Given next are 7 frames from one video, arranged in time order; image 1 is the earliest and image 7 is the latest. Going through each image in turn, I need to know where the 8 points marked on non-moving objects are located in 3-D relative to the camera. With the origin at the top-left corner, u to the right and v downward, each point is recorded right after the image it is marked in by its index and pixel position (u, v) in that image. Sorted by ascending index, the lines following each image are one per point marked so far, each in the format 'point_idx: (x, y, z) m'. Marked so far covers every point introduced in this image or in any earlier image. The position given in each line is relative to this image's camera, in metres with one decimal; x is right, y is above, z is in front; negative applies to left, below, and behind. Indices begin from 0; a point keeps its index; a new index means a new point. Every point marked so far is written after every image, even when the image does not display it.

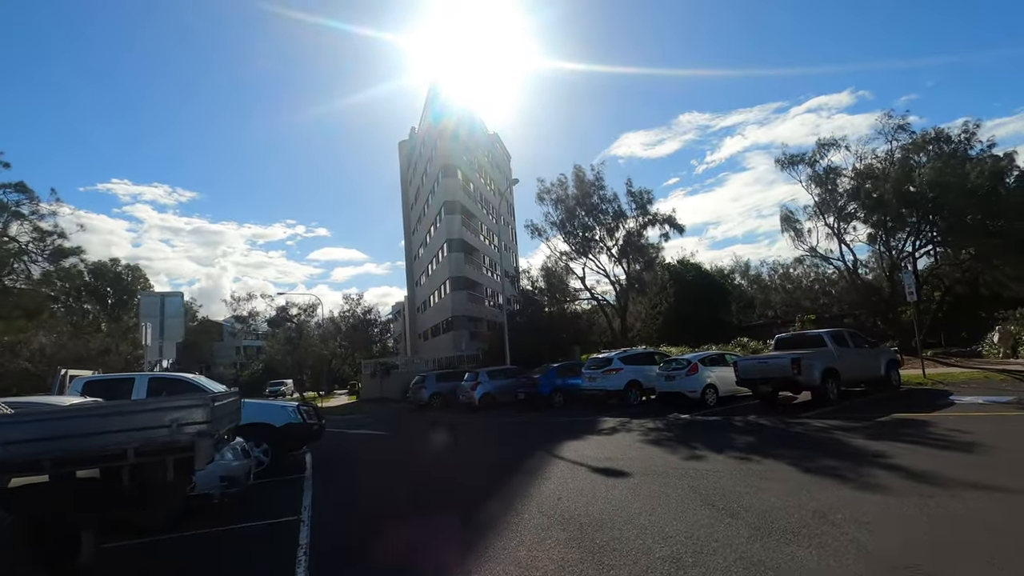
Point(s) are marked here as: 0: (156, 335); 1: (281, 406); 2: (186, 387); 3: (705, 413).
0: (-10.4, -1.4, +15.5) m
1: (-4.9, -2.5, +11.2) m
2: (-6.7, -2.0, +10.9) m
3: (+6.2, -4.0, +17.1) m
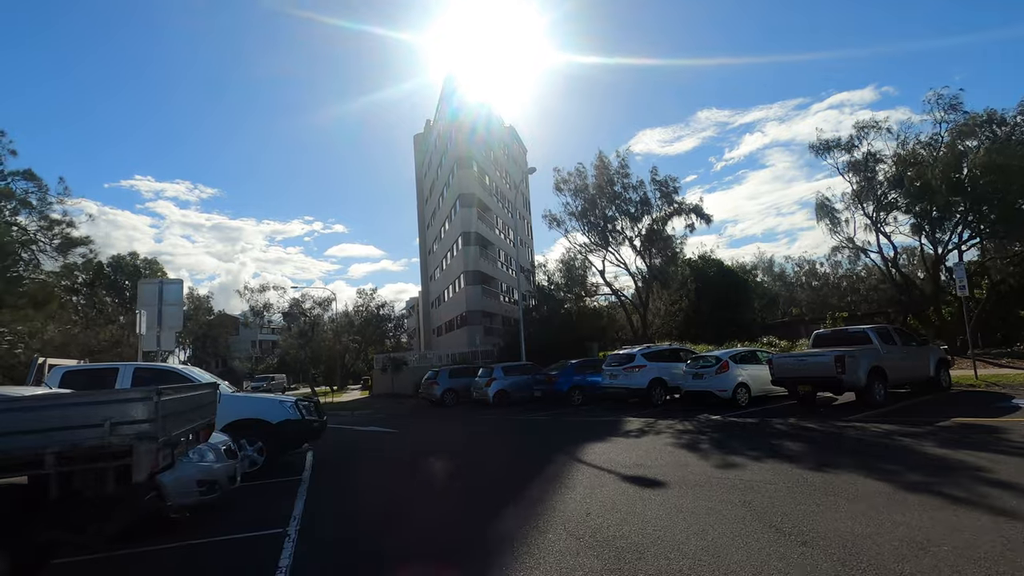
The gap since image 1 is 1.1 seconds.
0: (-10.0, -1.0, +14.7) m
1: (-4.6, -2.2, +10.2) m
2: (-6.4, -1.7, +10.0) m
3: (+6.7, -3.8, +15.8) m
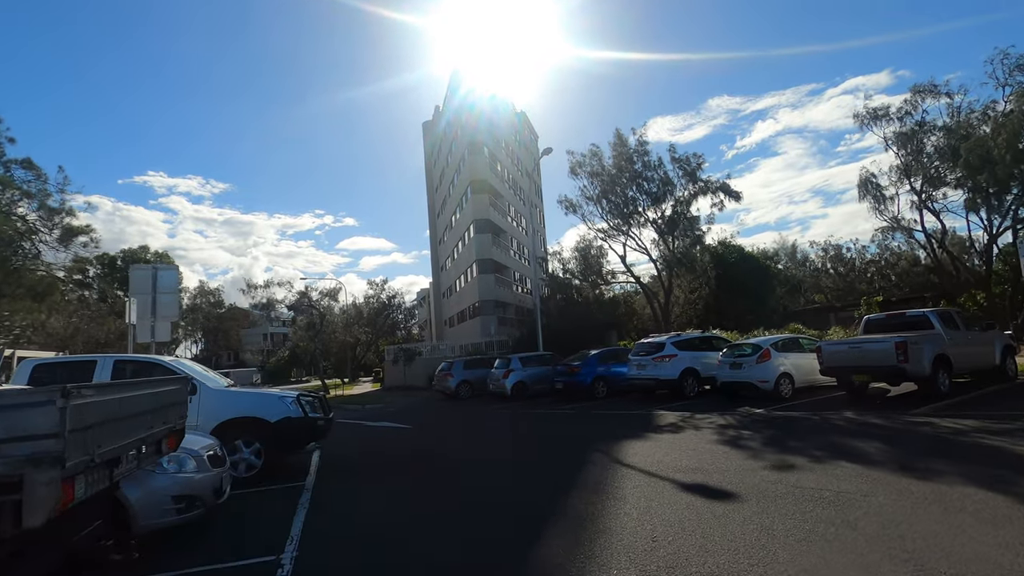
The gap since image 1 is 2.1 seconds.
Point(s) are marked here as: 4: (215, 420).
0: (-9.4, -0.7, +13.6) m
1: (-4.0, -1.9, +9.0) m
2: (-5.8, -1.4, +8.8) m
3: (+7.4, -3.3, +14.4) m
4: (-4.9, -2.2, +8.7) m
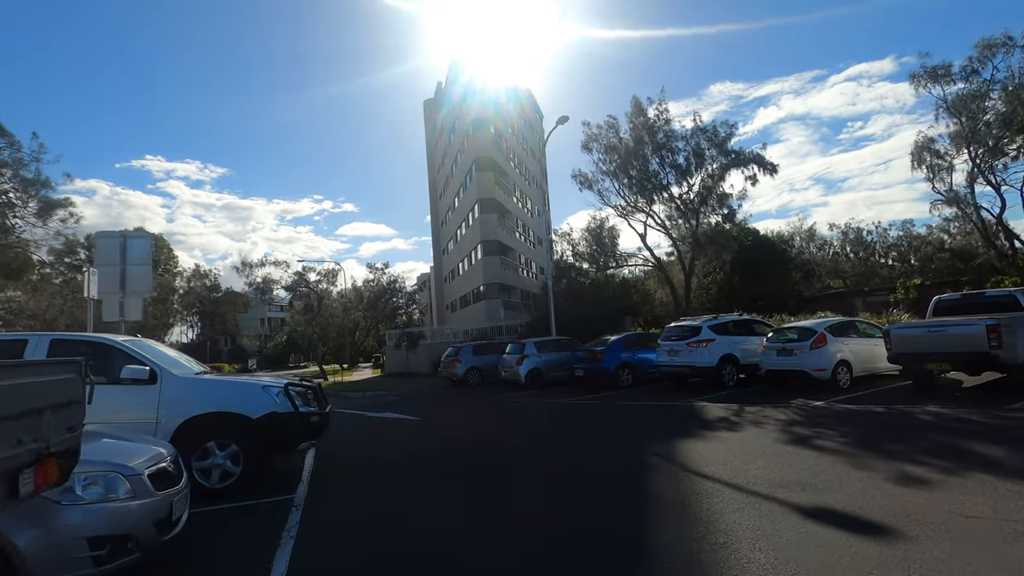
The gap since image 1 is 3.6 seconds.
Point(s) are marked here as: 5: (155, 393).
0: (-8.8, 0.0, +11.7) m
1: (-3.5, -1.3, +7.2) m
2: (-5.3, -0.9, +7.0) m
3: (+7.9, -2.7, +12.7) m
4: (-4.4, -1.7, +6.9) m
5: (-4.7, -1.4, +6.9) m
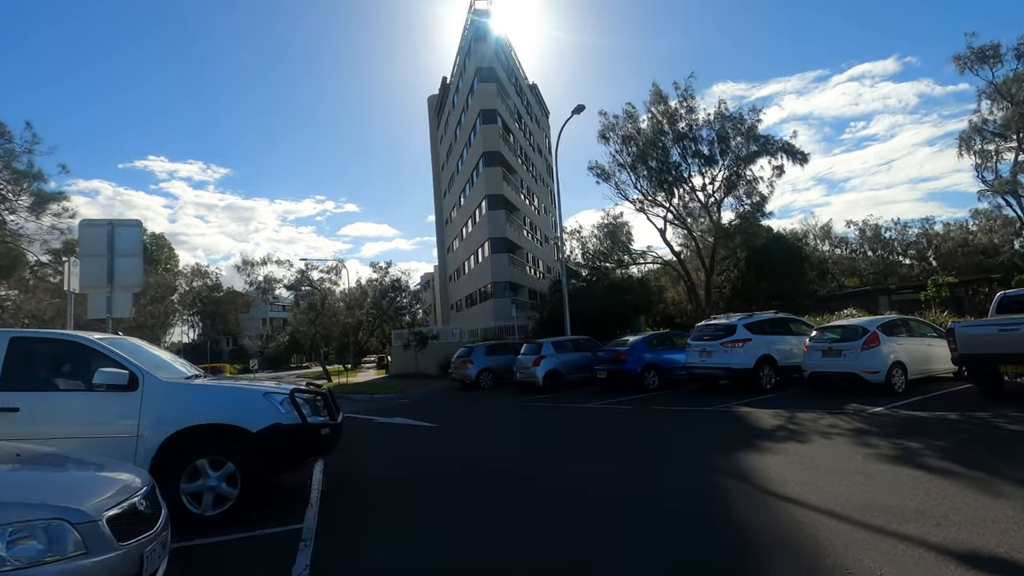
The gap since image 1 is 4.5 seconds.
0: (-8.2, +0.1, +10.6) m
1: (-2.9, -1.2, +6.1) m
2: (-4.7, -0.7, +5.9) m
3: (+8.5, -2.5, +11.5) m
4: (-3.8, -1.5, +5.8) m
5: (-4.1, -1.2, +5.8) m
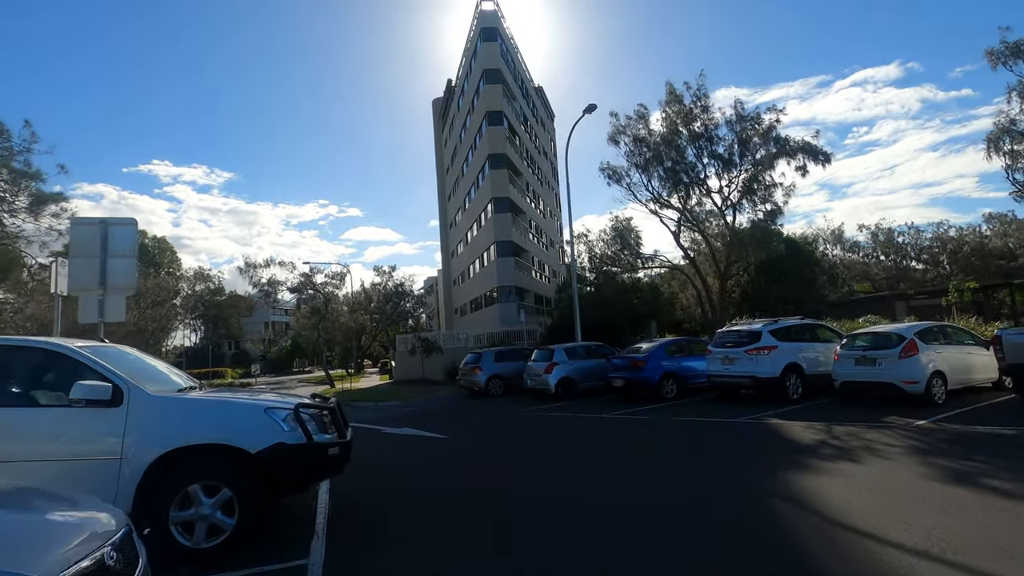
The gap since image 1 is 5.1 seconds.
0: (-7.9, +0.1, +10.0) m
1: (-2.6, -1.2, +5.4) m
2: (-4.4, -0.7, +5.3) m
3: (+8.8, -2.6, +10.8) m
4: (-3.5, -1.6, +5.1) m
5: (-3.8, -1.3, +5.2) m
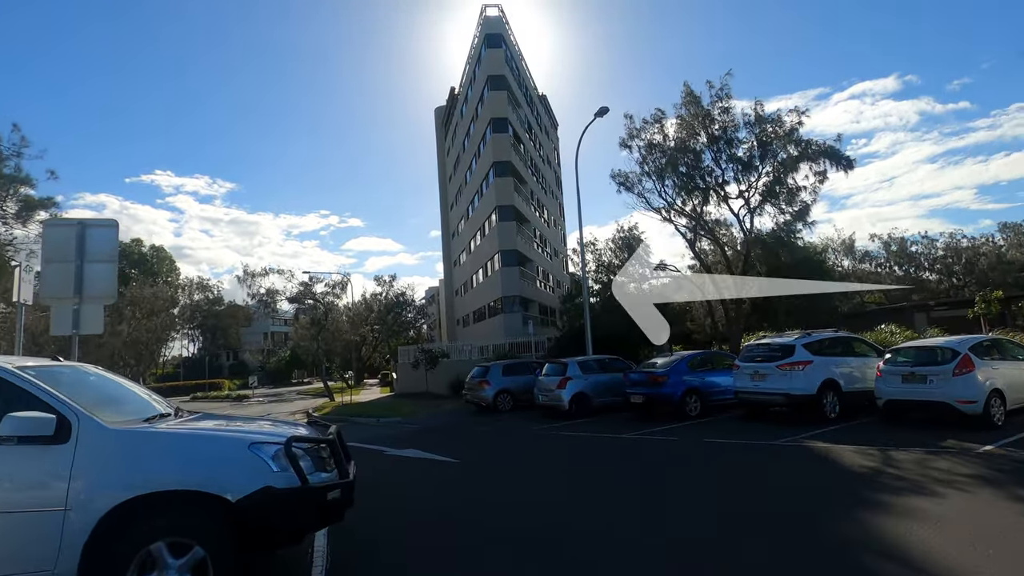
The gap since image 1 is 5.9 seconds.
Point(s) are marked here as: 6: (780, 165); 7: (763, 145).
0: (-7.6, -0.1, +9.0) m
1: (-2.3, -1.3, +4.4) m
2: (-4.1, -0.8, +4.3) m
3: (+9.2, -2.8, +9.7) m
4: (-3.2, -1.6, +4.1) m
5: (-3.5, -1.3, +4.2) m
6: (+9.8, +4.5, +19.5) m
7: (+9.1, +5.2, +19.4) m
